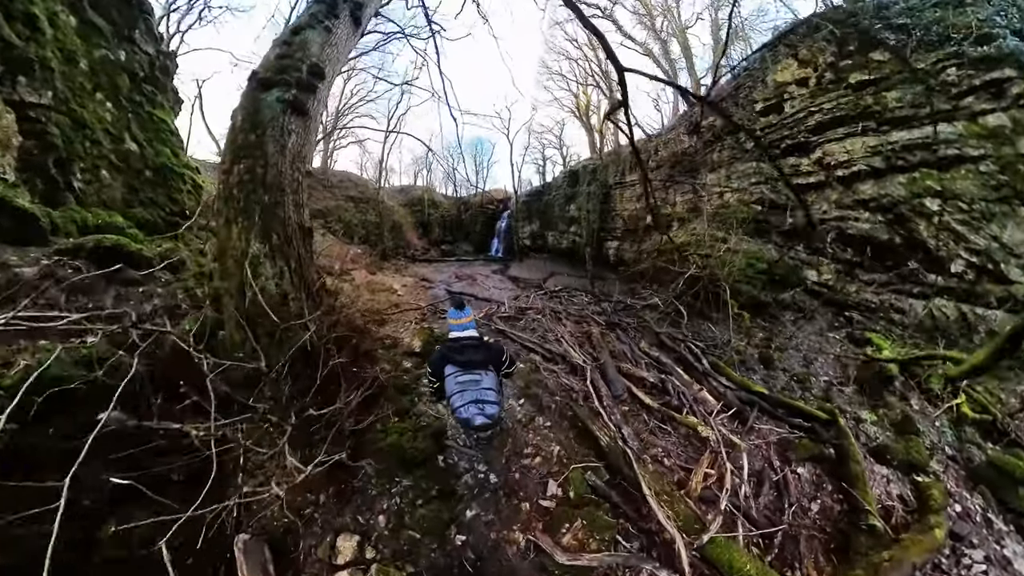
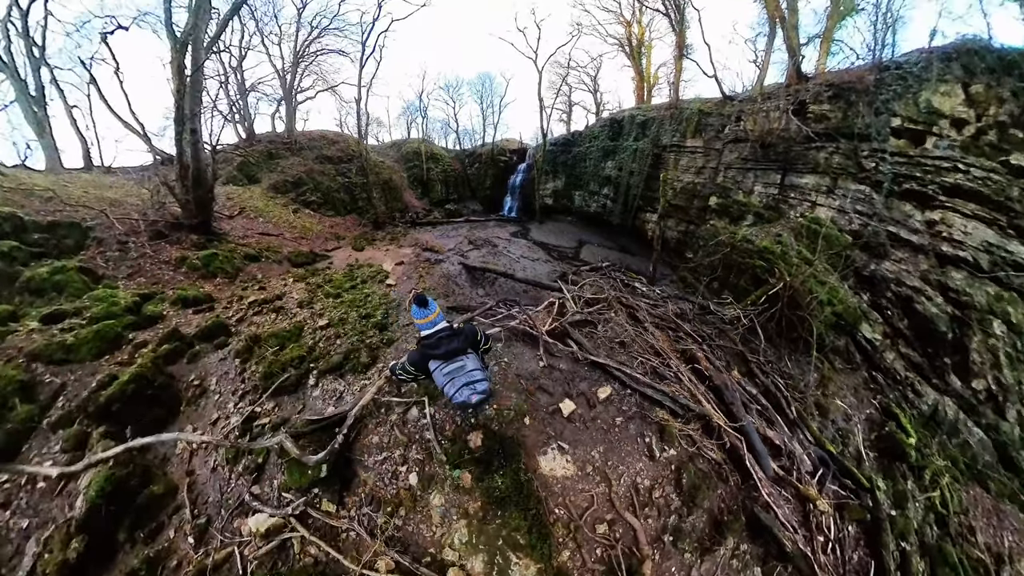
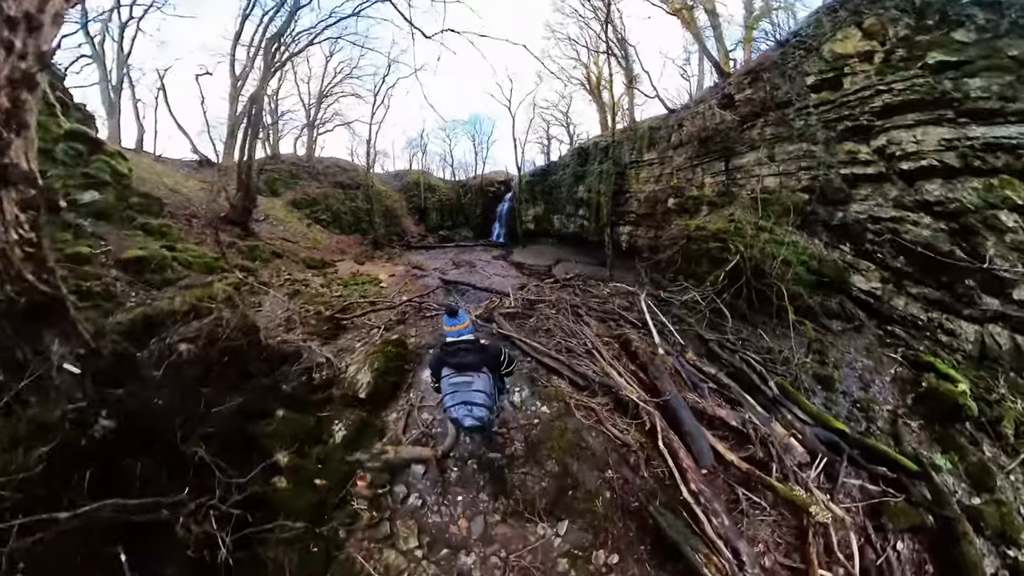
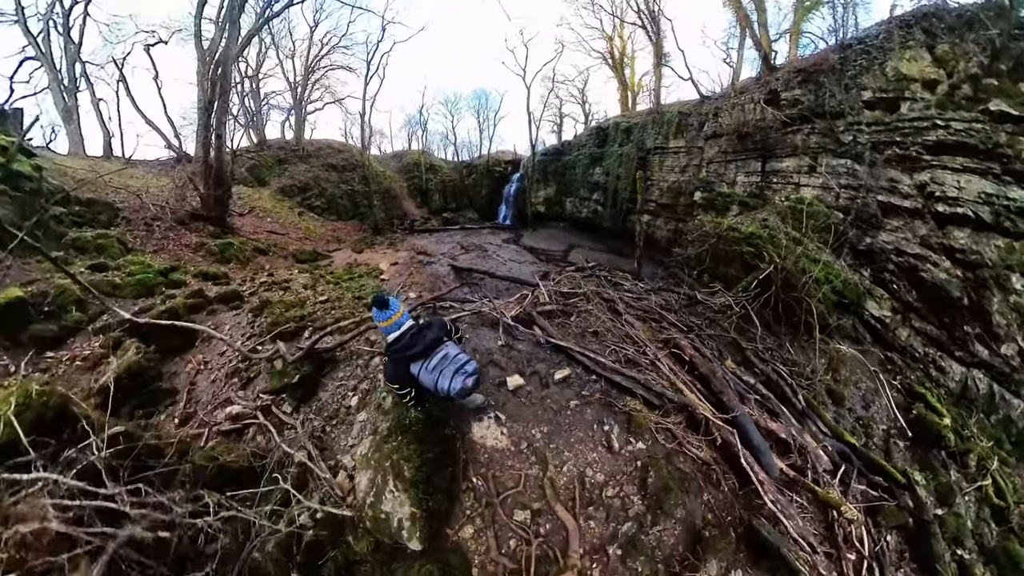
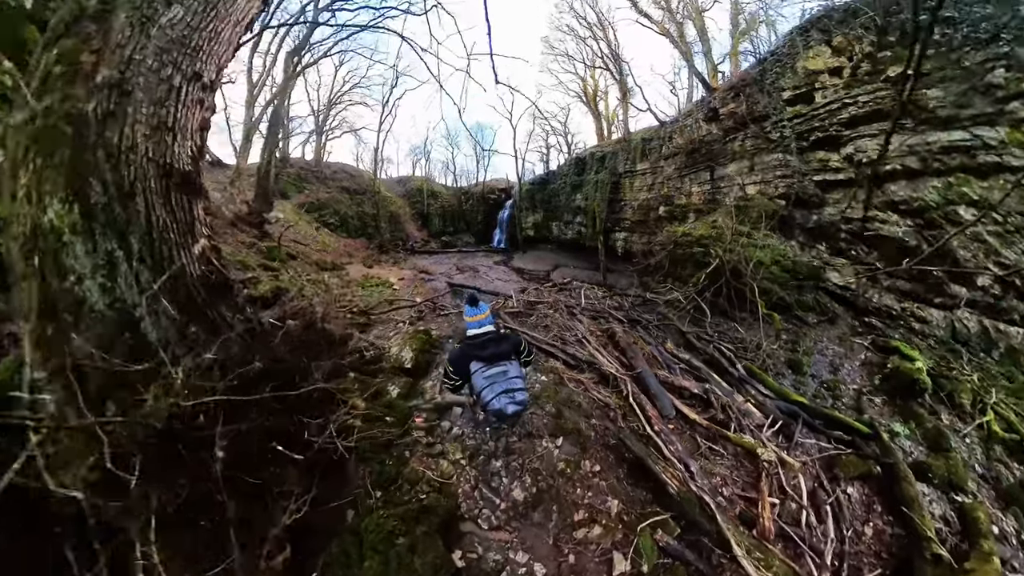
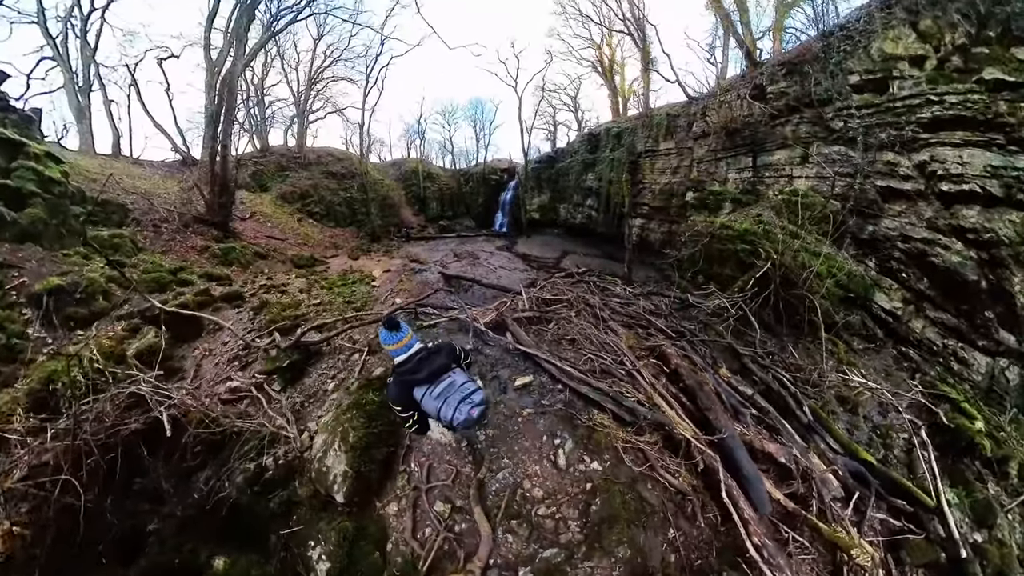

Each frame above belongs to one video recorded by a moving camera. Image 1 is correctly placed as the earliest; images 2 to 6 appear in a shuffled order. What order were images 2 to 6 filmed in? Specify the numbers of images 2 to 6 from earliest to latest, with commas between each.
5, 3, 6, 4, 2
